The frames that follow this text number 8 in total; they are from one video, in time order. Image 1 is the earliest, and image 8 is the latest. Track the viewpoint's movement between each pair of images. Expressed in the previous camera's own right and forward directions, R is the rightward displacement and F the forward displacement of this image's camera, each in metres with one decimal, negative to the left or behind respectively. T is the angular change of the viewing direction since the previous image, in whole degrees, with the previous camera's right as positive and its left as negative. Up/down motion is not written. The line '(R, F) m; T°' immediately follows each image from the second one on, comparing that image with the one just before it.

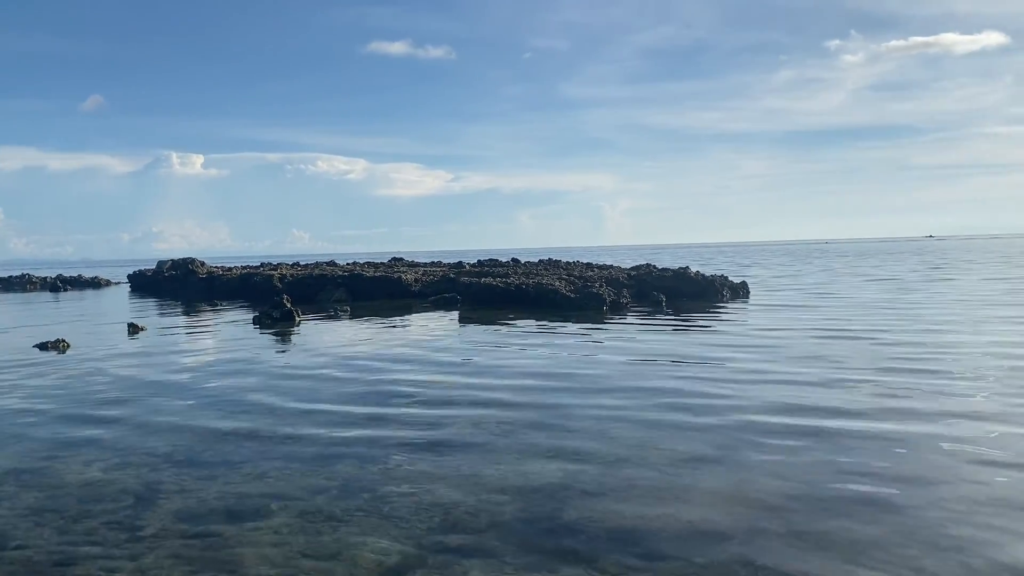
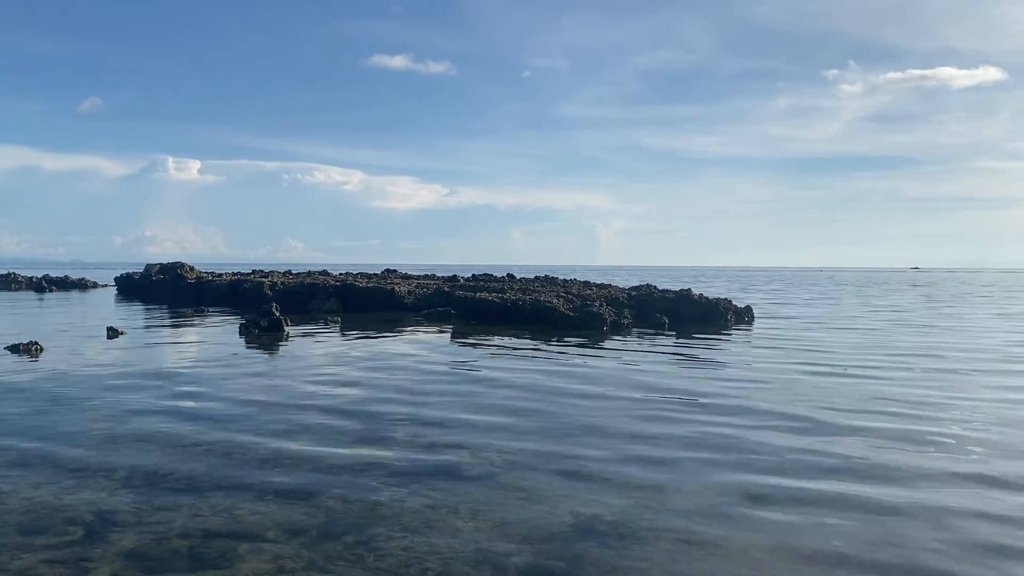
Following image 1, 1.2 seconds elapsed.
(-0.2, +1.0) m; +1°
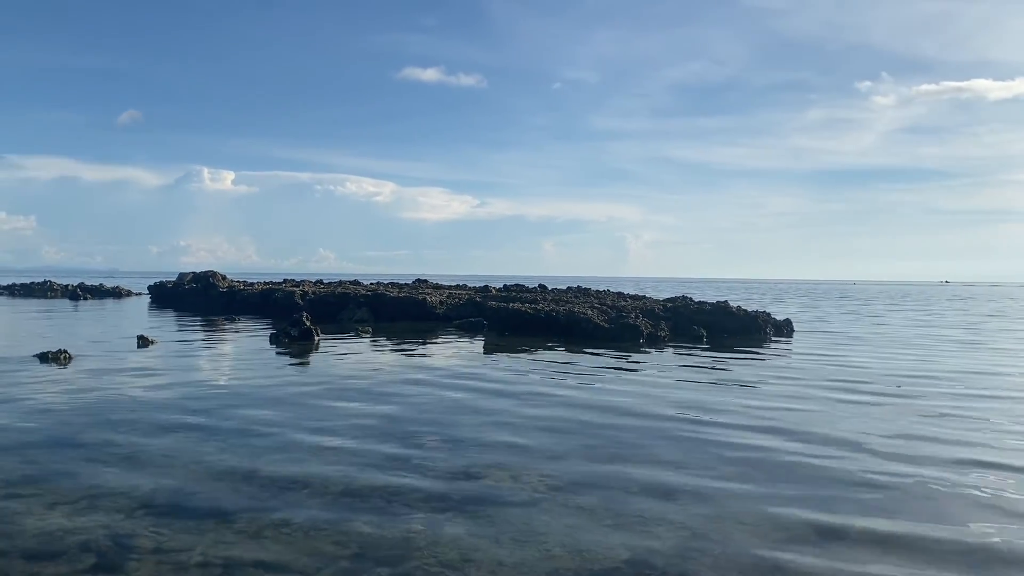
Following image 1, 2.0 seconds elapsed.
(-0.2, +0.7) m; -2°
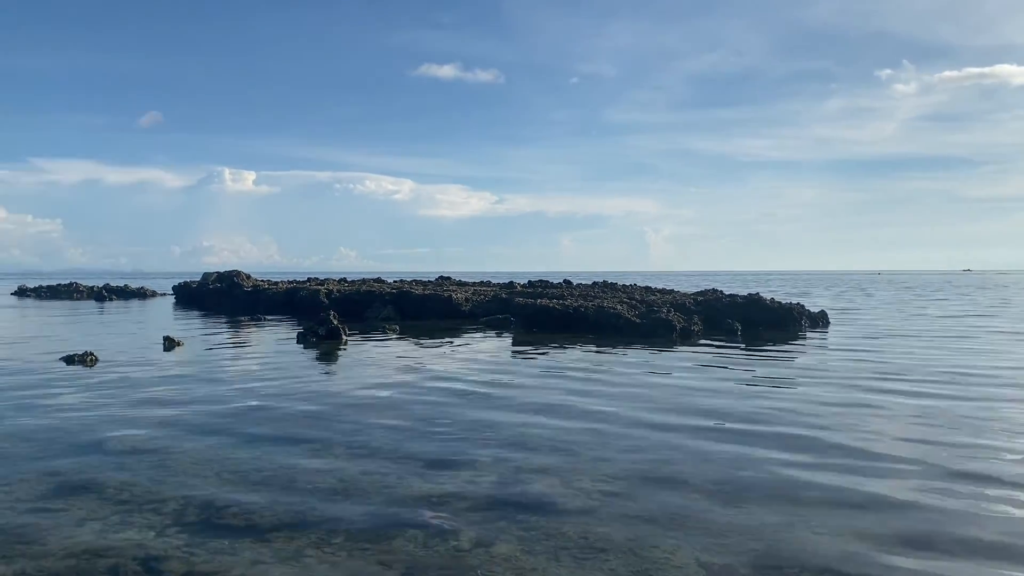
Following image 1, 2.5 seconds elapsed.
(-0.3, +0.6) m; -2°
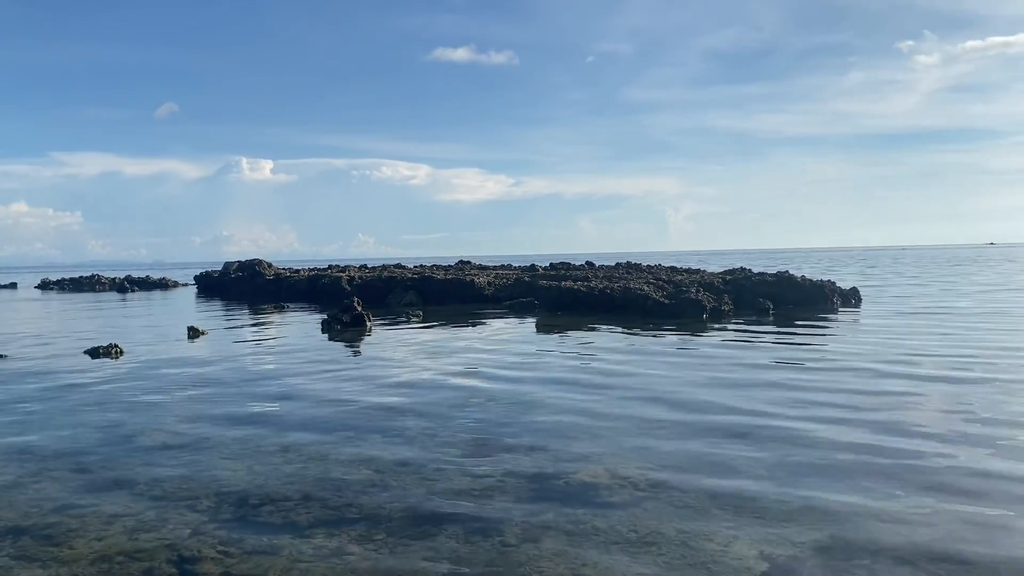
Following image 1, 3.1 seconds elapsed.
(-0.2, +0.5) m; -1°
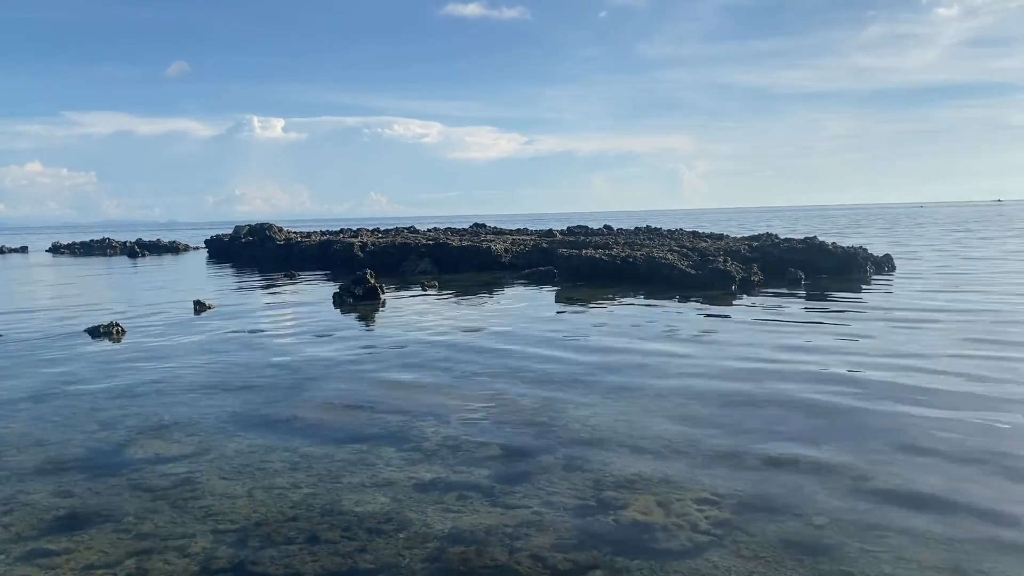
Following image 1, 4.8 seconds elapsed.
(-0.2, +1.2) m; -1°
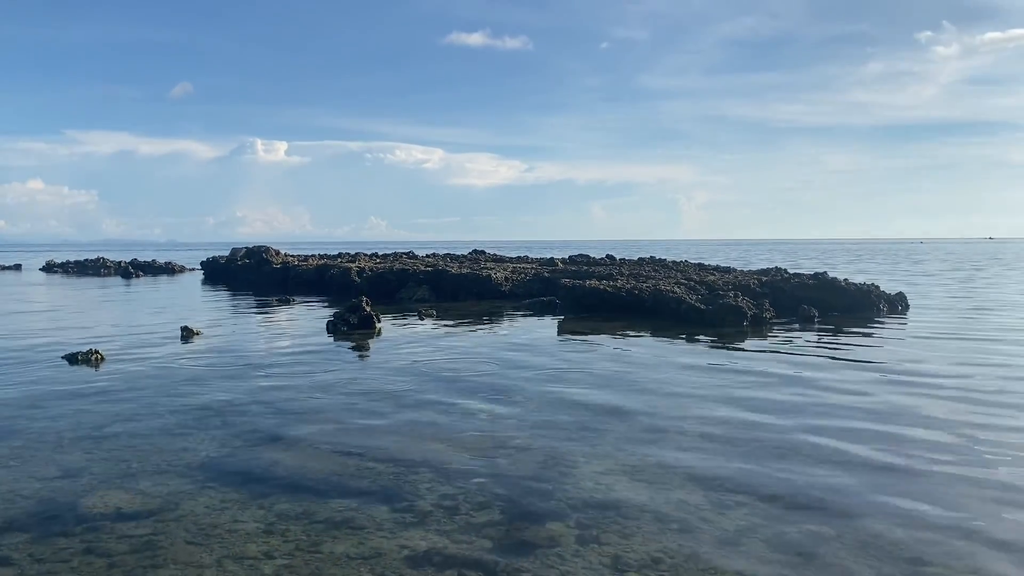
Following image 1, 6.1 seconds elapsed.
(-0.1, +0.9) m; 0°
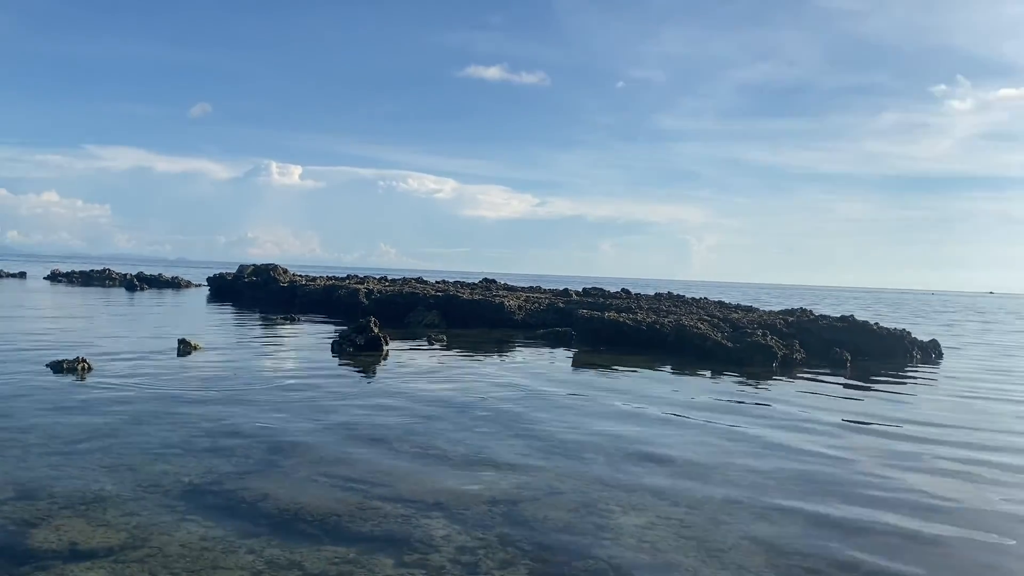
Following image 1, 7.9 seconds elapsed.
(-0.3, +1.3) m; -1°
